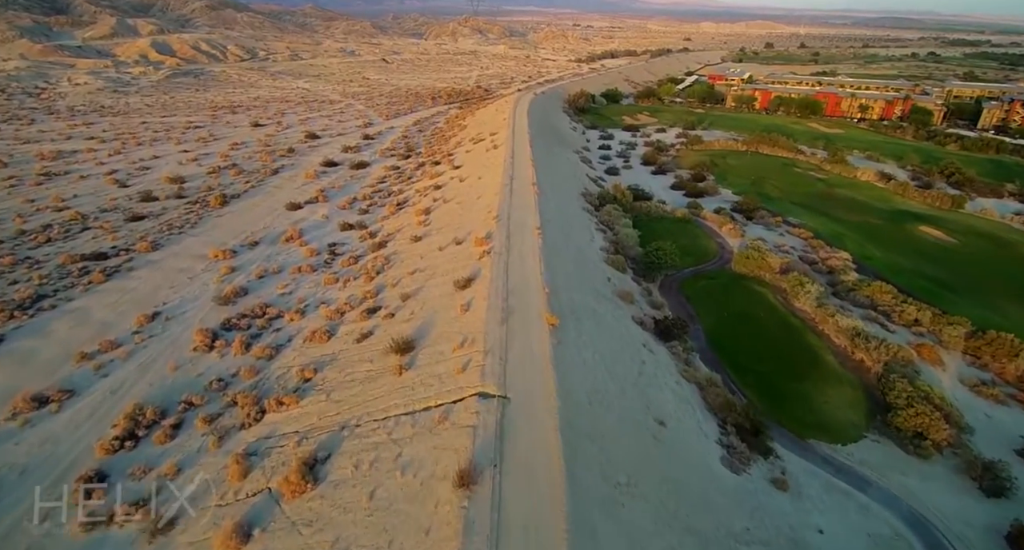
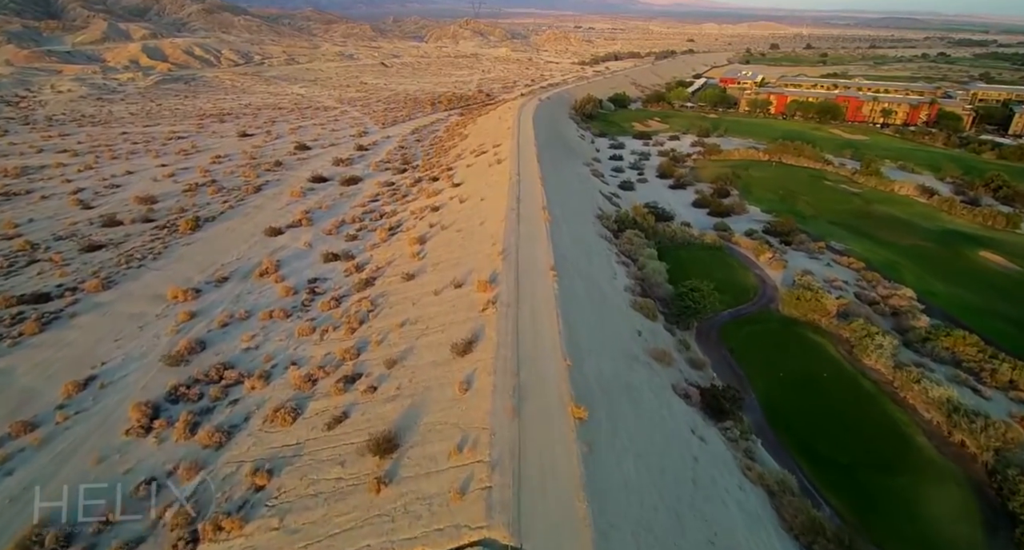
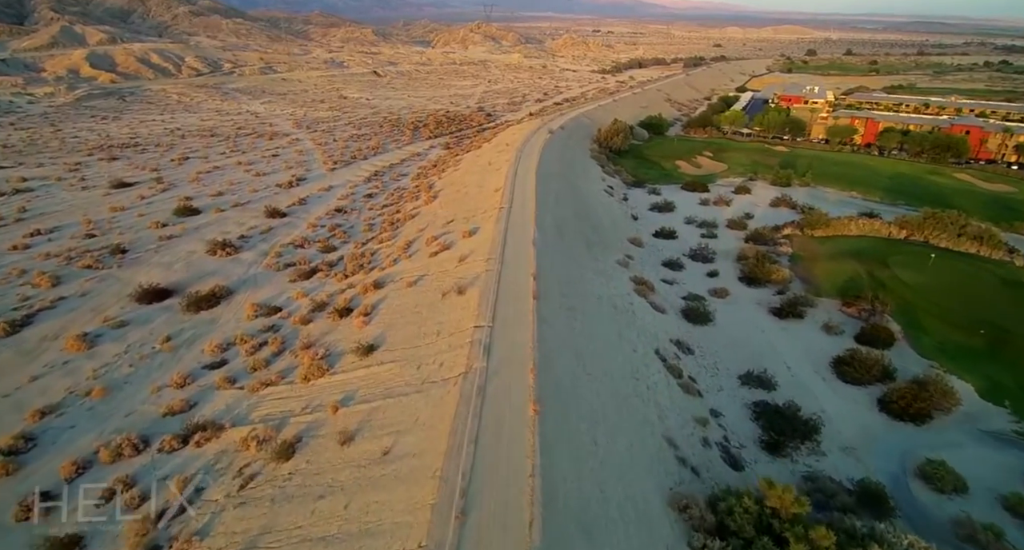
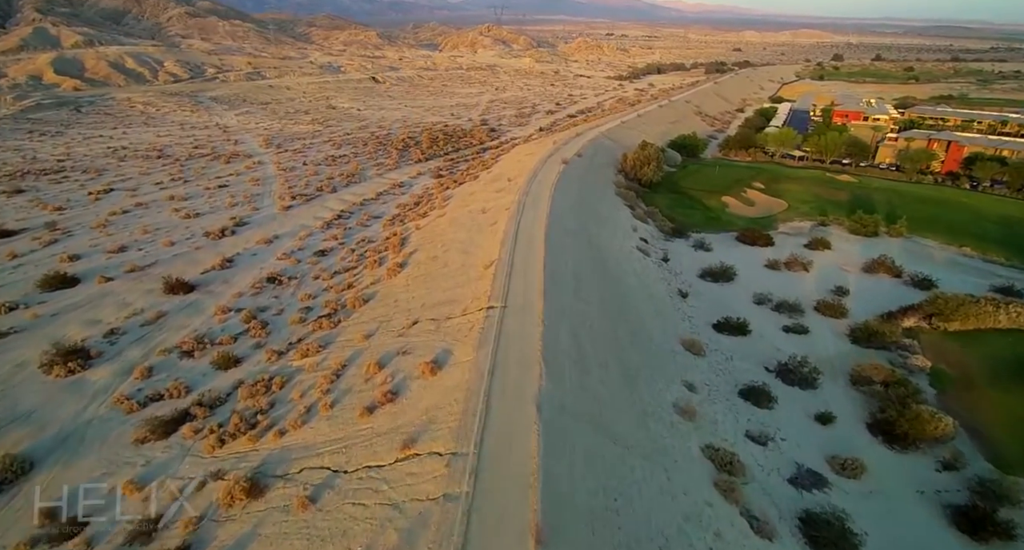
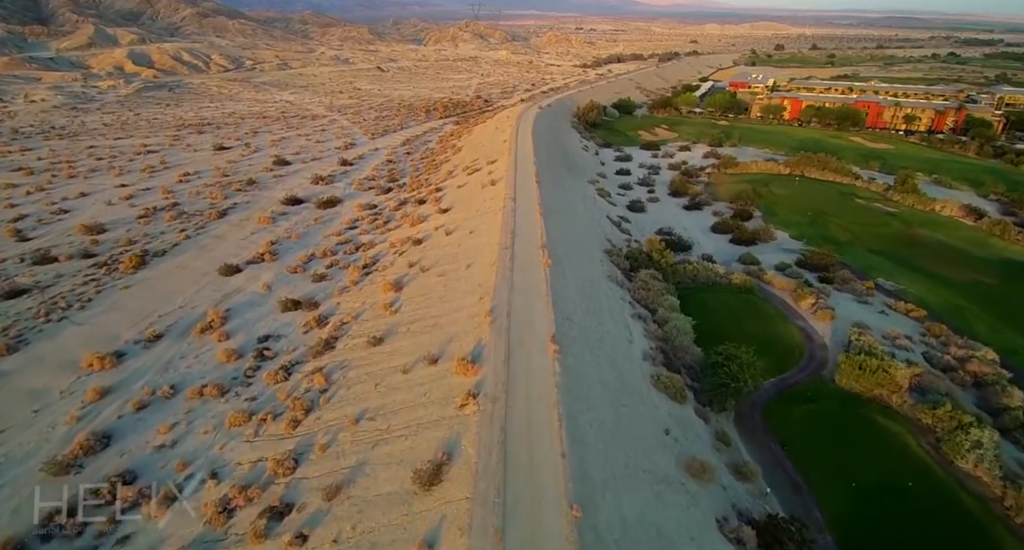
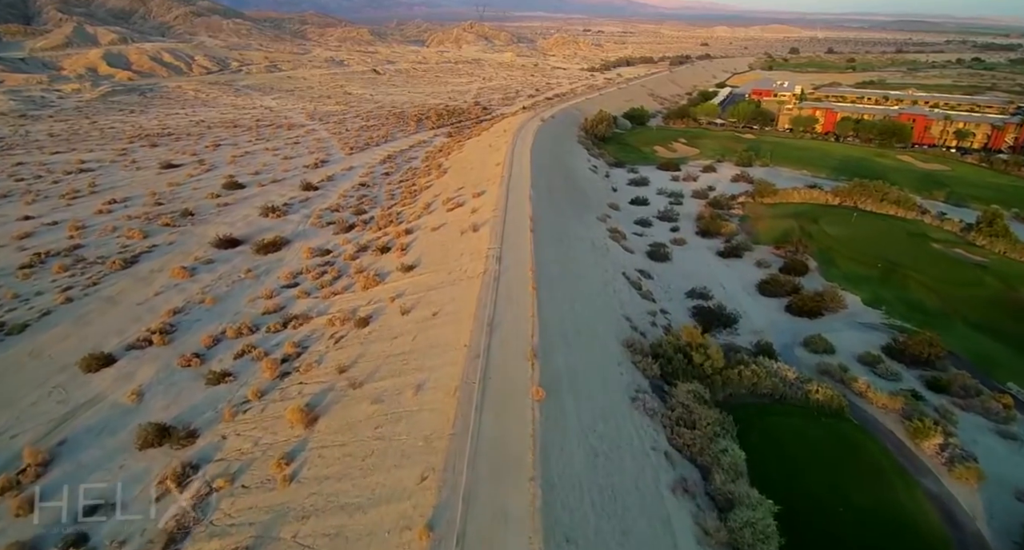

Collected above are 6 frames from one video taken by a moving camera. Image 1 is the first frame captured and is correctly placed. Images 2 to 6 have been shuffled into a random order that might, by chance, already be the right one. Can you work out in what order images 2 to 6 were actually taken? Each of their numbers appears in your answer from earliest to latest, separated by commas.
2, 5, 6, 3, 4
